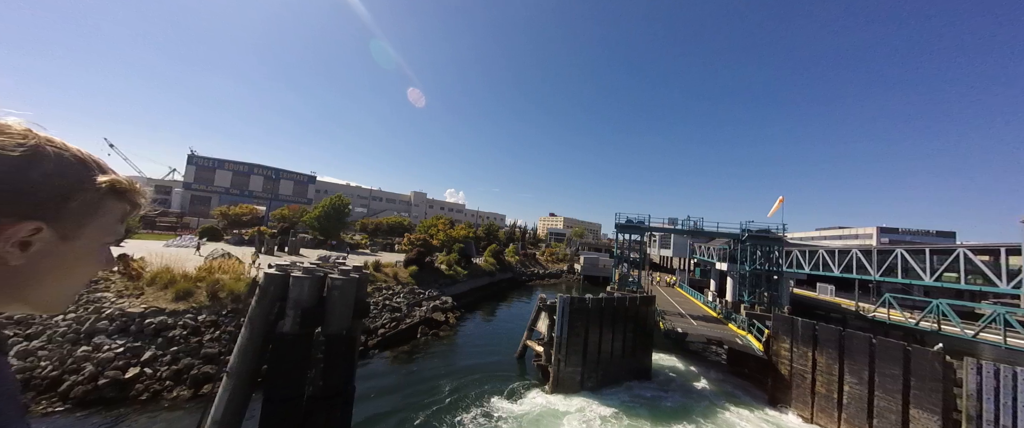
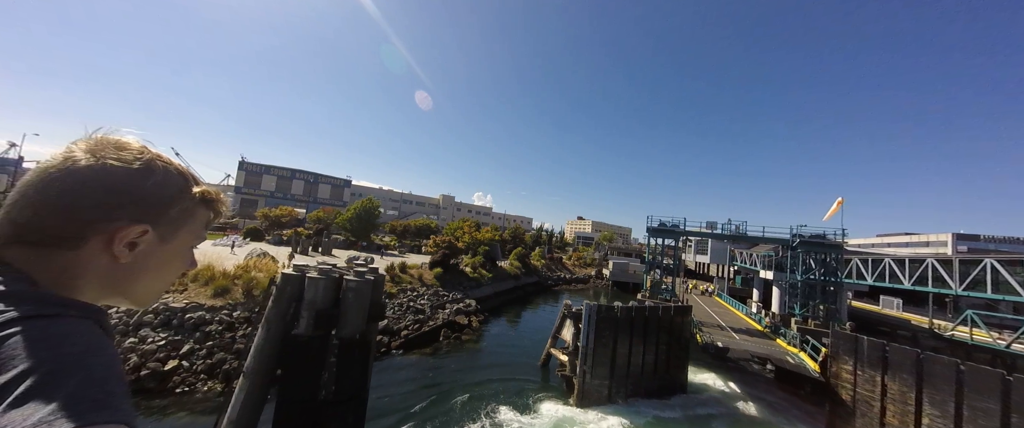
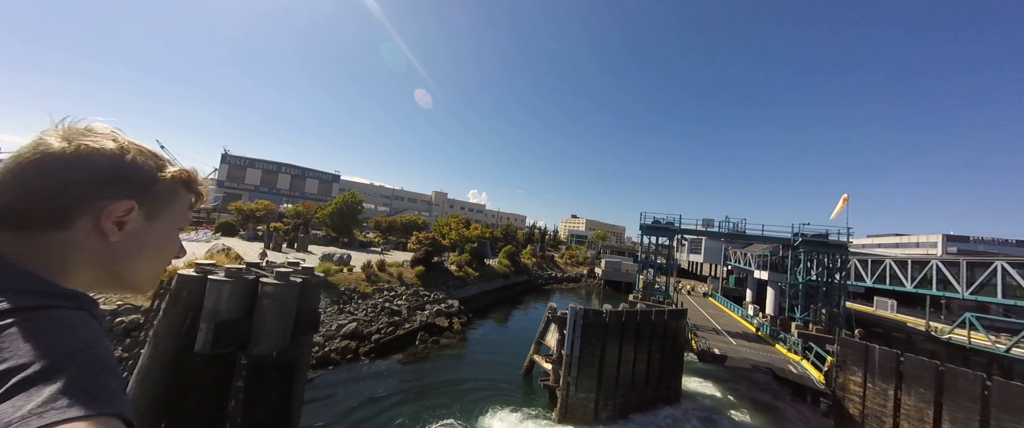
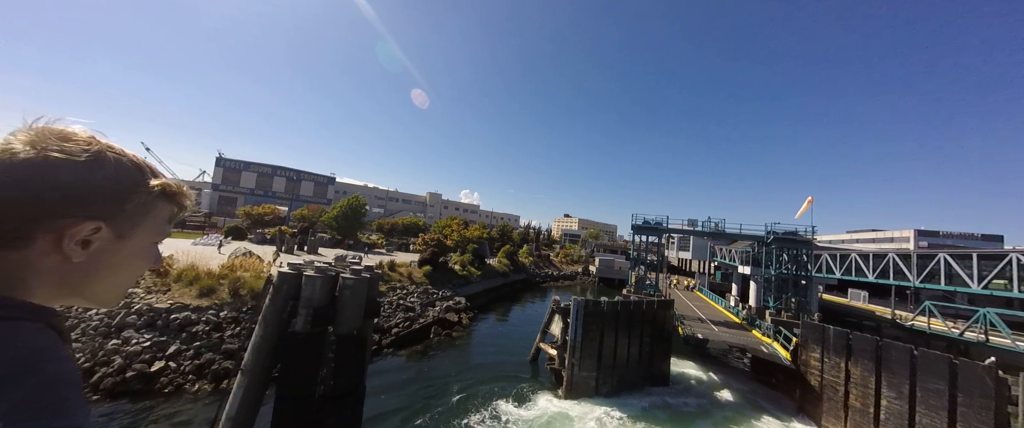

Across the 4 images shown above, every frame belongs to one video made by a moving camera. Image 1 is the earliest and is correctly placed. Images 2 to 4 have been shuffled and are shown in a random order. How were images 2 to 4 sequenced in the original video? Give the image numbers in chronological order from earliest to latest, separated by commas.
4, 2, 3
